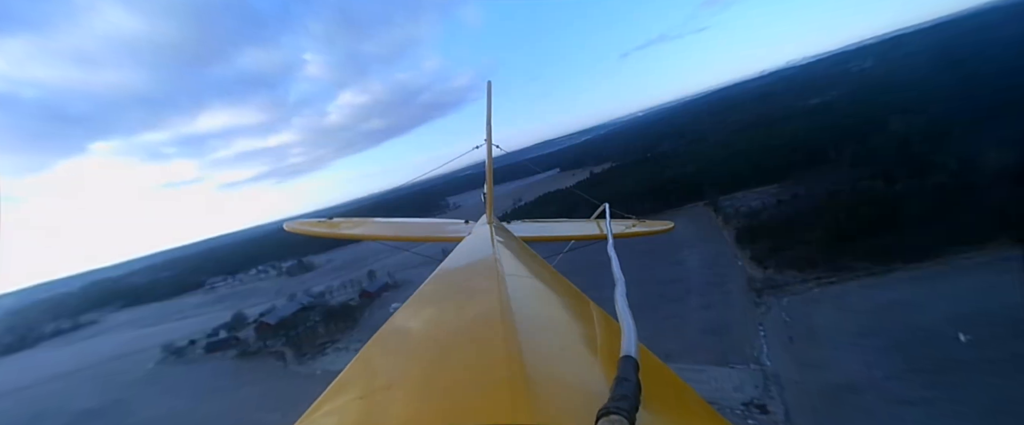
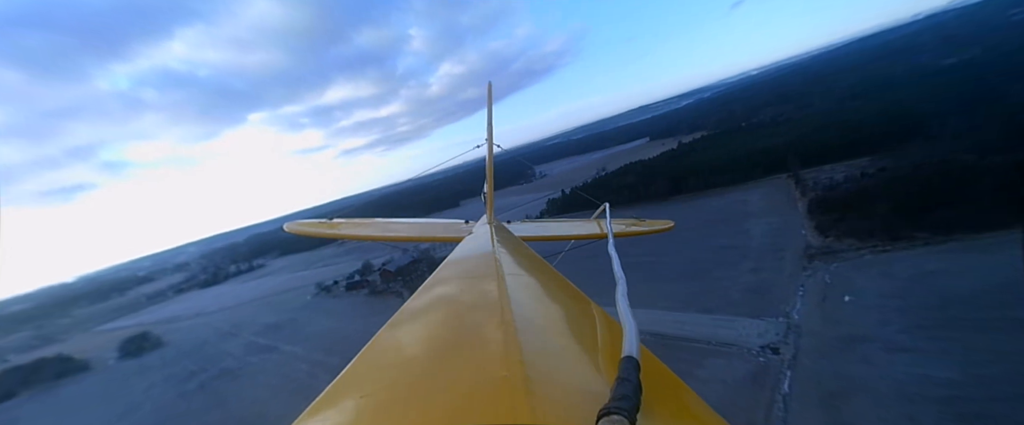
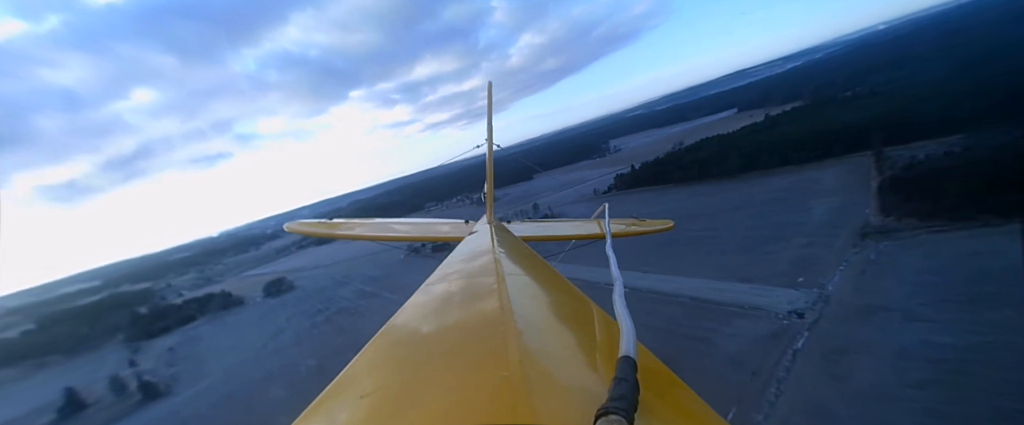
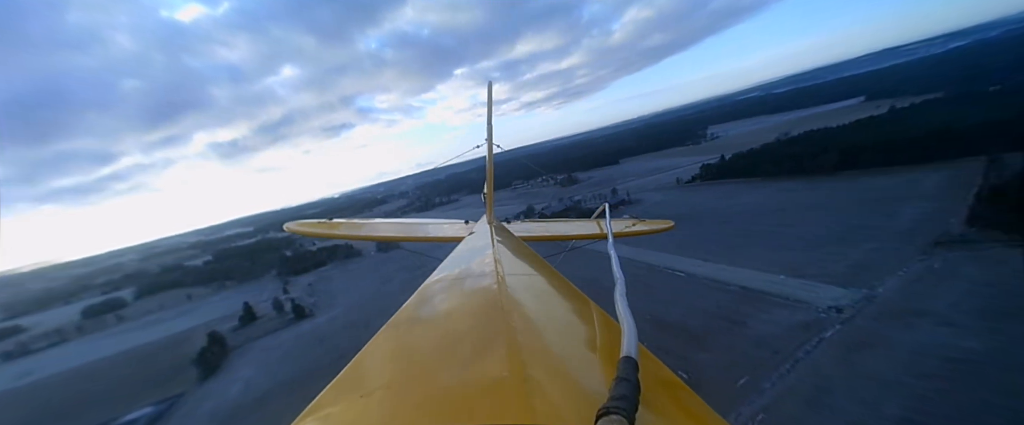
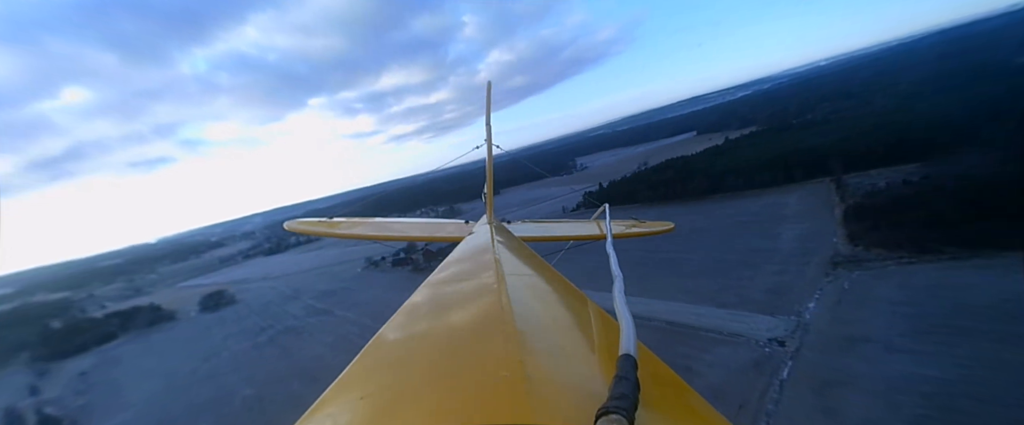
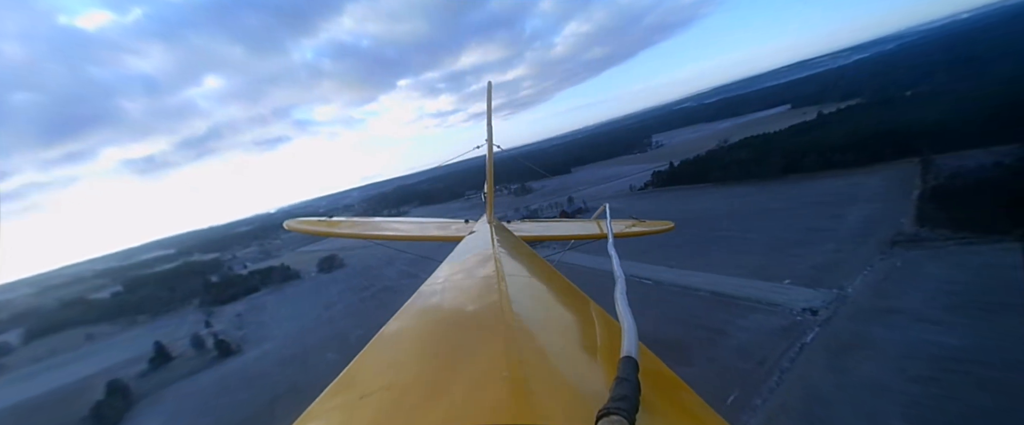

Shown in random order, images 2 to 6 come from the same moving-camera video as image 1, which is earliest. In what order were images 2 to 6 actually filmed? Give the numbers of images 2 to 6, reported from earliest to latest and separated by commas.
2, 5, 3, 6, 4
